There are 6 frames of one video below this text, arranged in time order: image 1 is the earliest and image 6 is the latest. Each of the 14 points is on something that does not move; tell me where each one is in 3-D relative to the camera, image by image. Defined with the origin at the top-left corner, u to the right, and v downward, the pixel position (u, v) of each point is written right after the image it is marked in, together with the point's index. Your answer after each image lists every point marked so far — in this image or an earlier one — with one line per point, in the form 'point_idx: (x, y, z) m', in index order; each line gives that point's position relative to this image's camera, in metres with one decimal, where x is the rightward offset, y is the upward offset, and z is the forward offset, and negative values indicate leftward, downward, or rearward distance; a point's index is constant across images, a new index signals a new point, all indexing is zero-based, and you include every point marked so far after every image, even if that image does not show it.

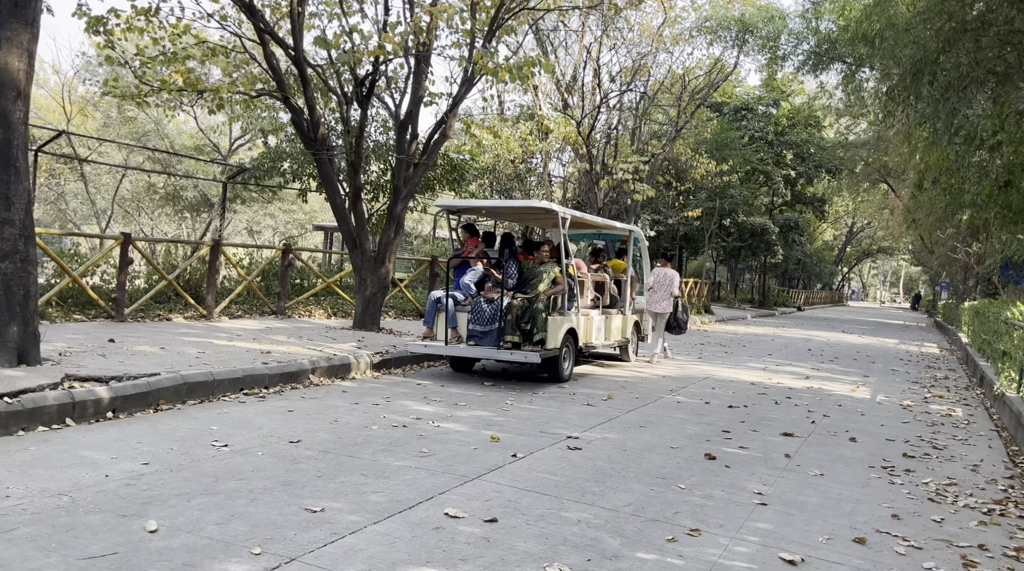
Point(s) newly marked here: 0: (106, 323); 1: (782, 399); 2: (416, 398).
0: (-5.5, -0.5, +12.6) m
1: (+3.6, -1.5, +12.5) m
2: (-1.1, -1.2, +10.0) m
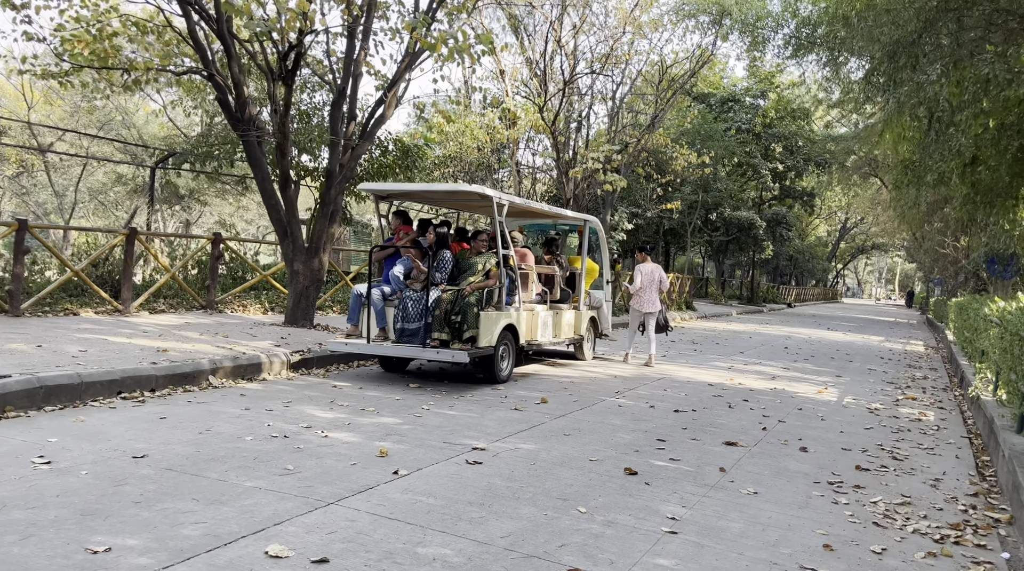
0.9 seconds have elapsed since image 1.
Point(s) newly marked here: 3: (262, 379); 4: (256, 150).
0: (-6.4, -0.4, +11.6) m
1: (+2.8, -1.4, +11.6) m
2: (-1.9, -1.1, +9.0) m
3: (-2.8, -1.0, +10.4) m
4: (-3.6, +1.9, +13.2) m
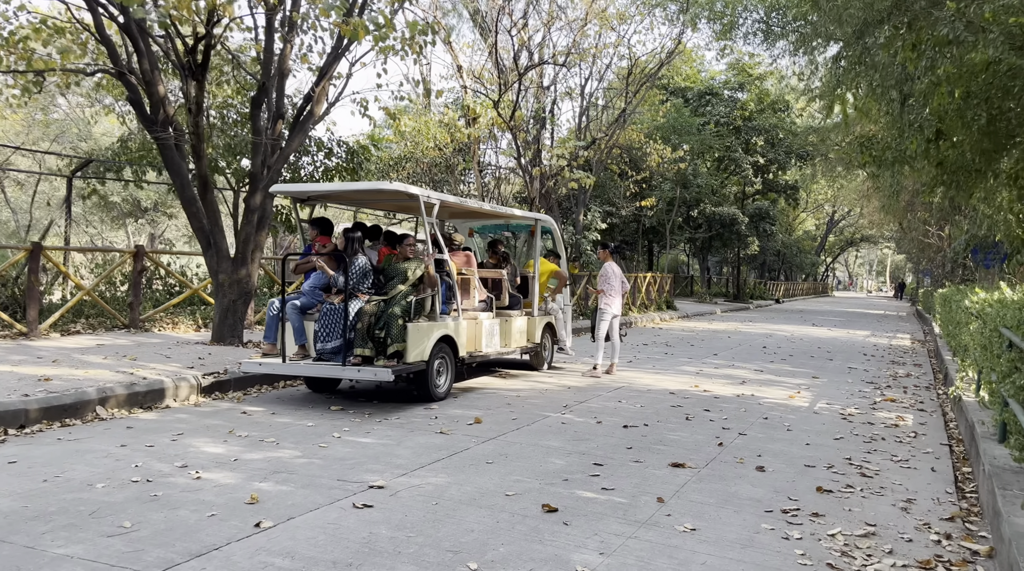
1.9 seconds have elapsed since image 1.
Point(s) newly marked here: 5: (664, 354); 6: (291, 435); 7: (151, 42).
0: (-7.1, -0.7, +10.5) m
1: (+2.1, -1.4, +10.6) m
2: (-2.5, -1.3, +8.0) m
3: (-3.5, -1.2, +9.3) m
4: (-4.4, +1.7, +12.2) m
5: (+2.8, -1.3, +17.4) m
6: (-1.9, -1.3, +8.1) m
7: (-4.5, +3.0, +11.9) m
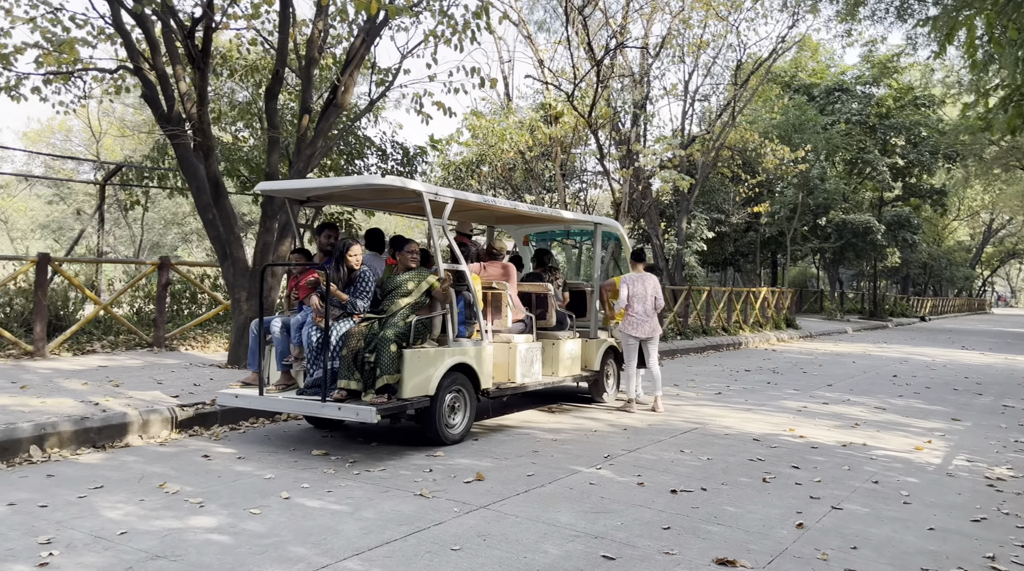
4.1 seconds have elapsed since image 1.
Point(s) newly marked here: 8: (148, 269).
0: (-6.7, -0.8, +9.7) m
1: (+2.4, -1.6, +8.4) m
2: (-2.6, -1.4, +6.5) m
3: (-3.3, -1.3, +8.0) m
4: (-3.8, +1.5, +11.0) m
5: (+4.0, -1.6, +15.1) m
6: (-1.9, -1.4, +6.6) m
7: (-3.9, +2.9, +10.7) m
8: (-5.0, +0.2, +12.8) m
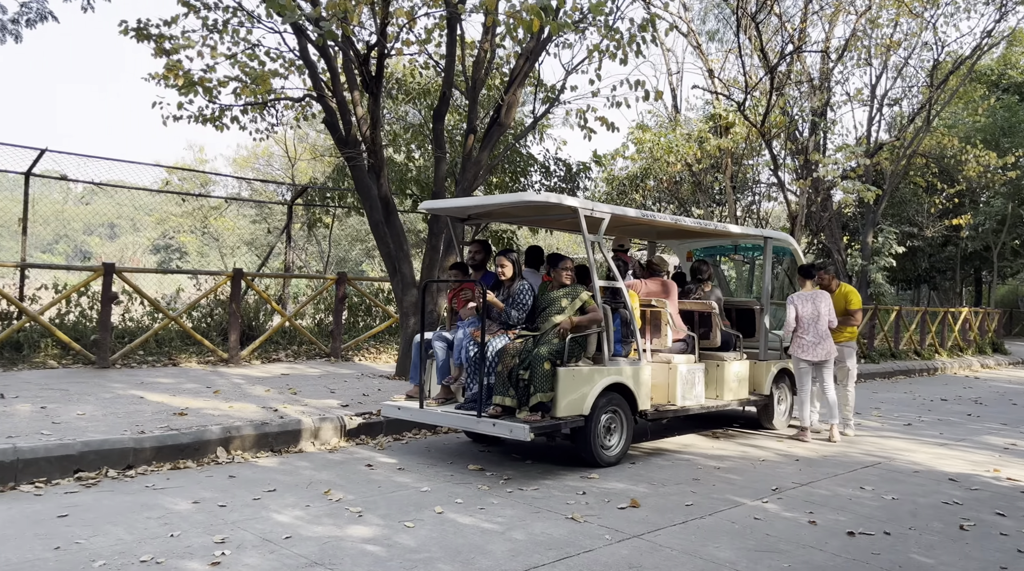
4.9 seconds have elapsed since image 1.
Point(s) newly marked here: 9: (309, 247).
0: (-4.9, -1.0, +10.7) m
1: (+3.8, -1.8, +7.7) m
2: (-1.5, -1.5, +6.8) m
3: (-2.0, -1.5, +8.4) m
4: (-1.8, +1.4, +11.4) m
5: (+6.6, -1.8, +13.9) m
6: (-0.9, -1.6, +6.7) m
7: (-2.0, +2.7, +11.2) m
8: (-2.7, +0.1, +13.4) m
9: (-4.3, +0.8, +19.6) m
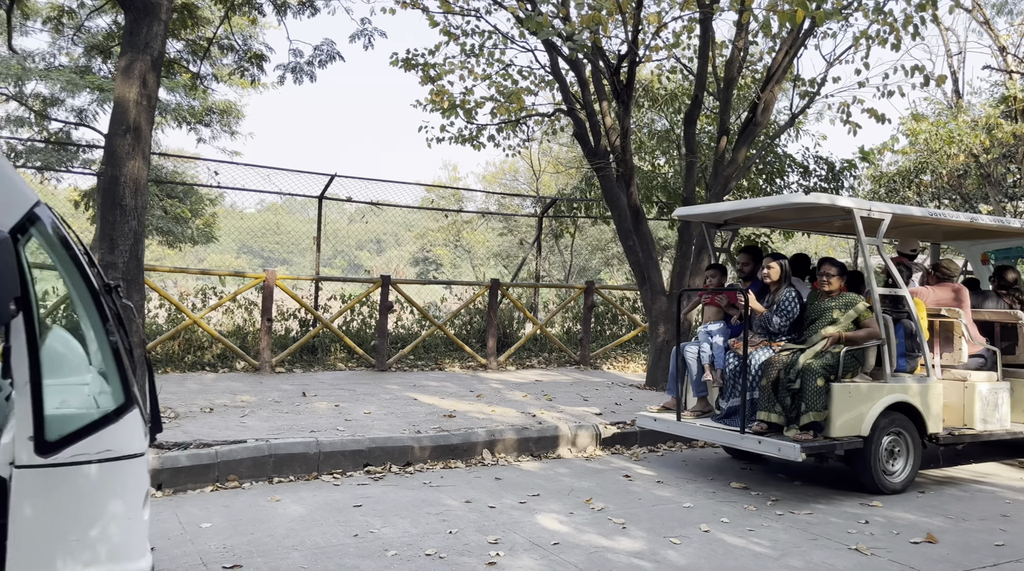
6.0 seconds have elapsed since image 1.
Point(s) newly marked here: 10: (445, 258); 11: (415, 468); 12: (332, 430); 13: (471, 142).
0: (-2.0, -1.1, +11.4) m
1: (+5.7, -1.8, +6.2) m
2: (+0.4, -1.6, +6.7) m
3: (+0.3, -1.6, +8.4) m
4: (+1.2, +1.2, +11.3) m
5: (+10.1, -1.8, +11.5) m
6: (+1.0, -1.6, +6.5) m
7: (+1.0, +2.6, +11.1) m
8: (+0.9, -0.1, +13.4) m
9: (+1.0, +0.6, +19.8) m
10: (-1.3, +0.5, +18.2) m
11: (-1.0, -1.5, +7.3) m
12: (-1.6, -1.2, +7.9) m
13: (-0.6, +2.1, +13.5) m
